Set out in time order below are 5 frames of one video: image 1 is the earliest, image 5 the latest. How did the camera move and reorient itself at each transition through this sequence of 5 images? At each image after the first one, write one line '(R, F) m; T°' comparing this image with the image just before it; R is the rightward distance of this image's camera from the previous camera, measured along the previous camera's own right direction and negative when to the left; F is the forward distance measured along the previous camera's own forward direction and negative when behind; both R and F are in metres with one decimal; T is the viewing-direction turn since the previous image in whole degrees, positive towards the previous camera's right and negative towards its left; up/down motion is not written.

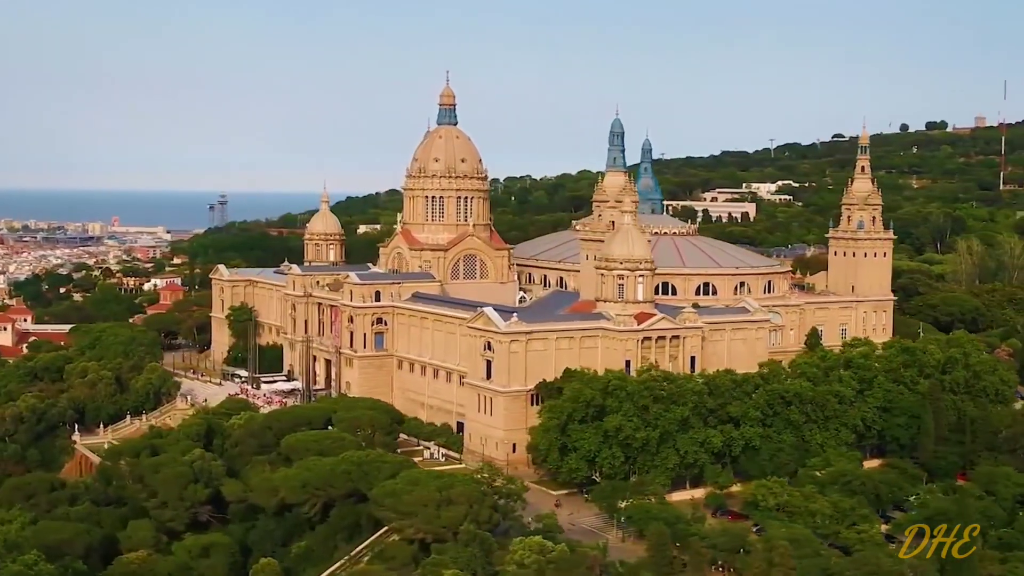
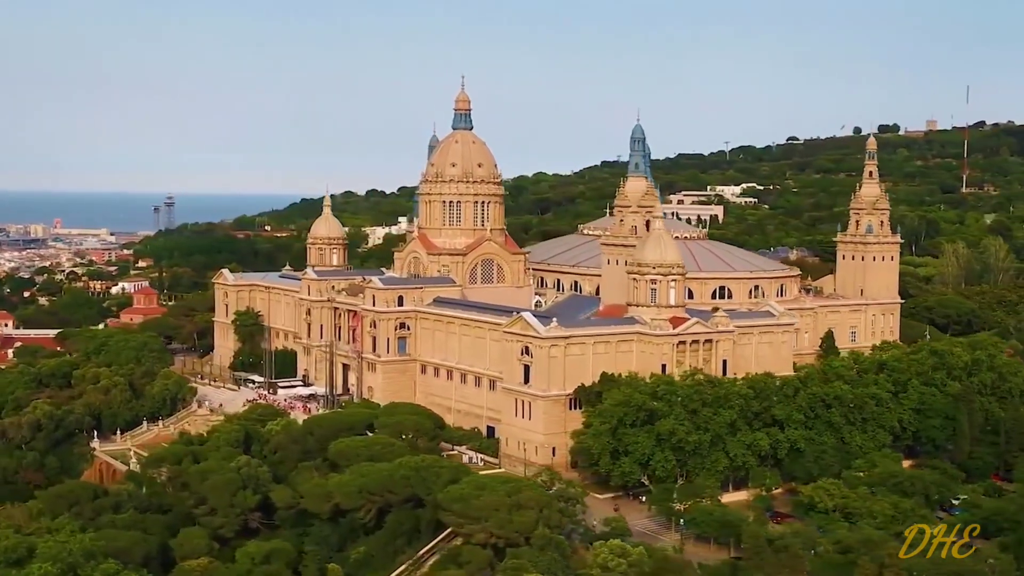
(-6.0, -0.5) m; +2°
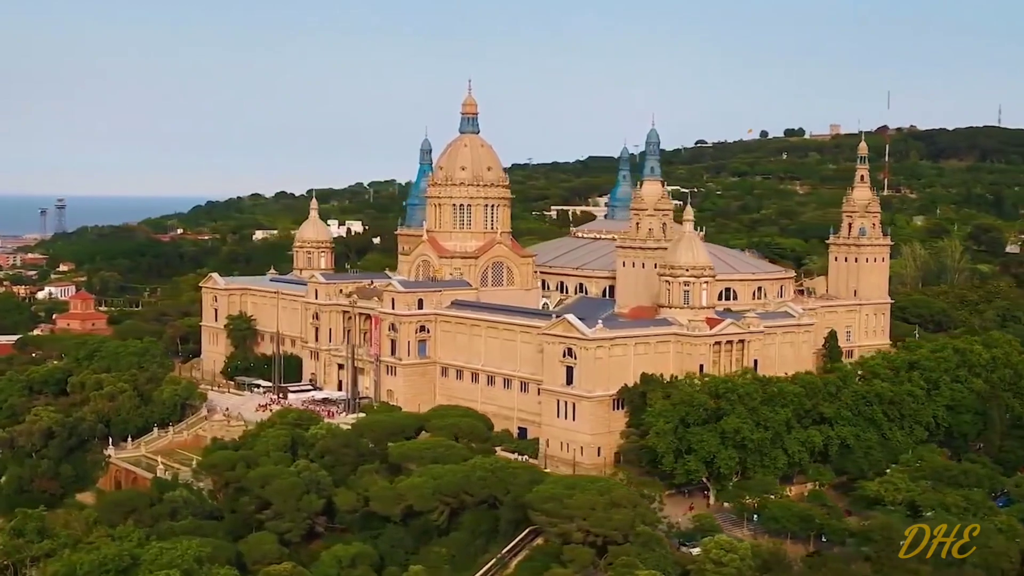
(-9.9, -0.6) m; +5°
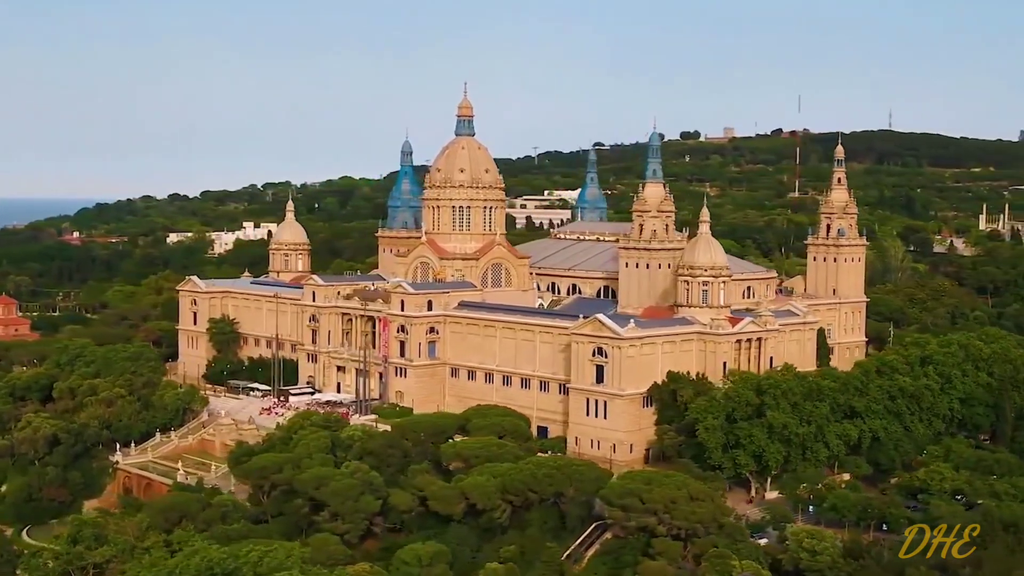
(-10.1, -0.7) m; +5°
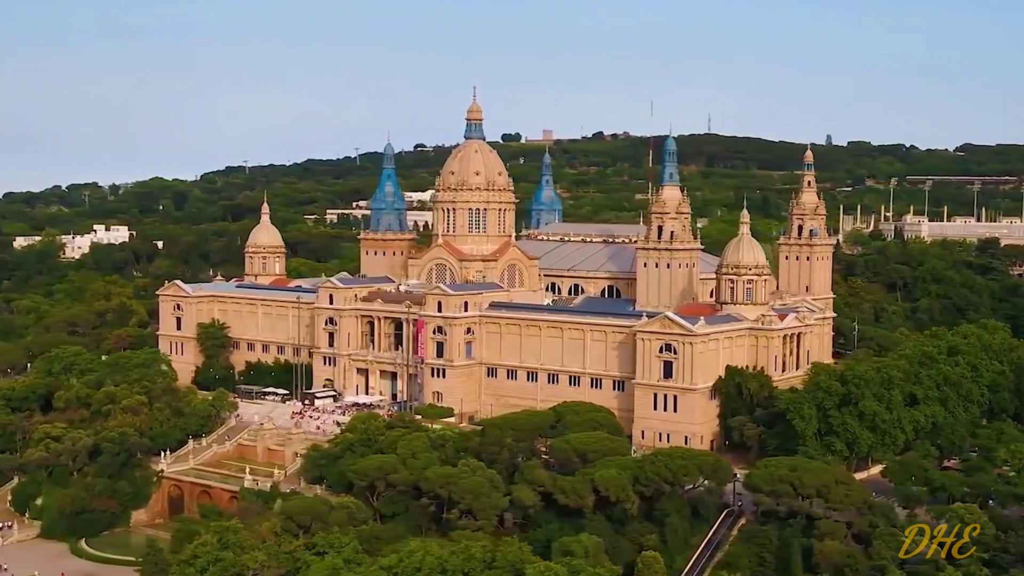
(-20.0, -1.0) m; +9°
